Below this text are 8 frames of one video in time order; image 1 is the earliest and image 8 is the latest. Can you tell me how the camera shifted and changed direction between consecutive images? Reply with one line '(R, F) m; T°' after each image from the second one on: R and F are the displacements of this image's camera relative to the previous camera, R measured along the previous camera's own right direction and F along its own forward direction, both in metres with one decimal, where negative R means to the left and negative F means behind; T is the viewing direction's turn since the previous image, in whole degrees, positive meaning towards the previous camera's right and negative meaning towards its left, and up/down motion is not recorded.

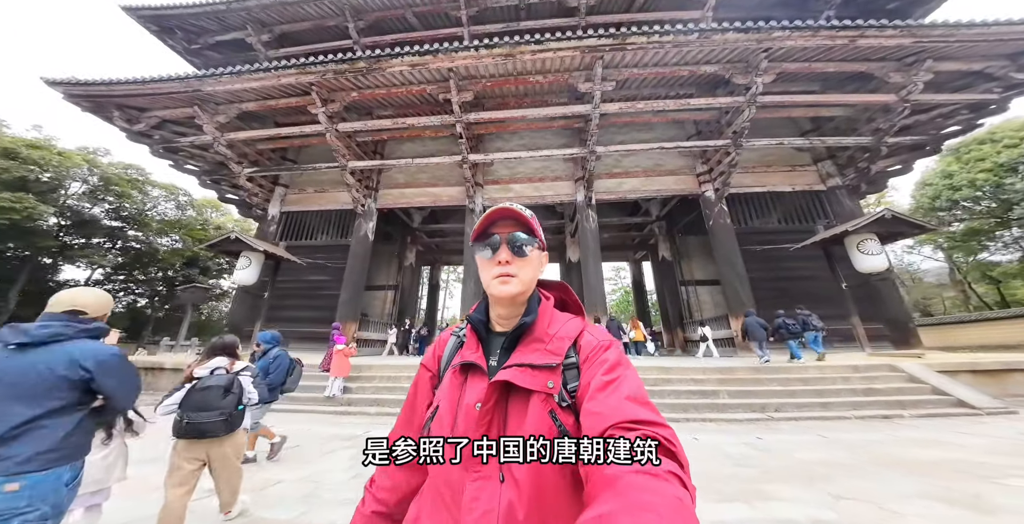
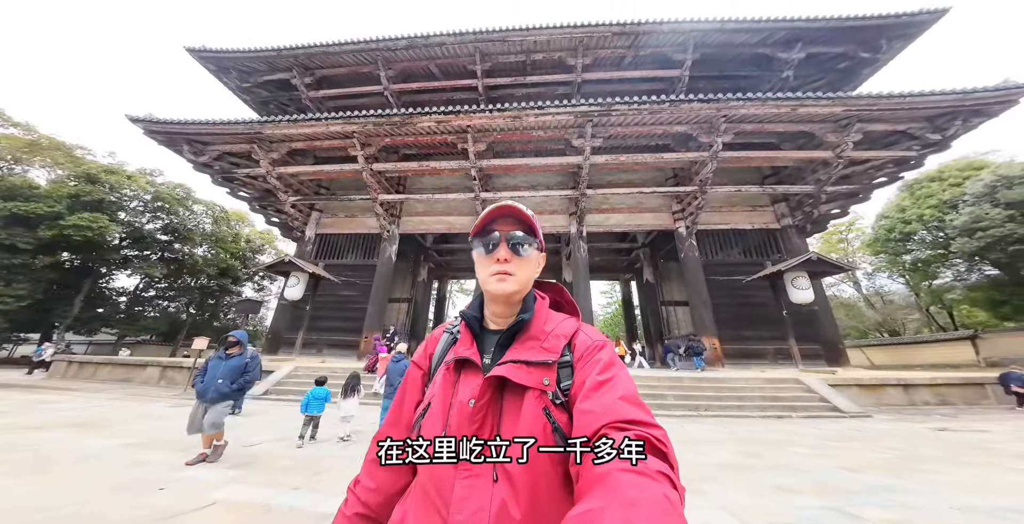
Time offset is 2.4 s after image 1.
(-0.1, -1.5) m; 0°
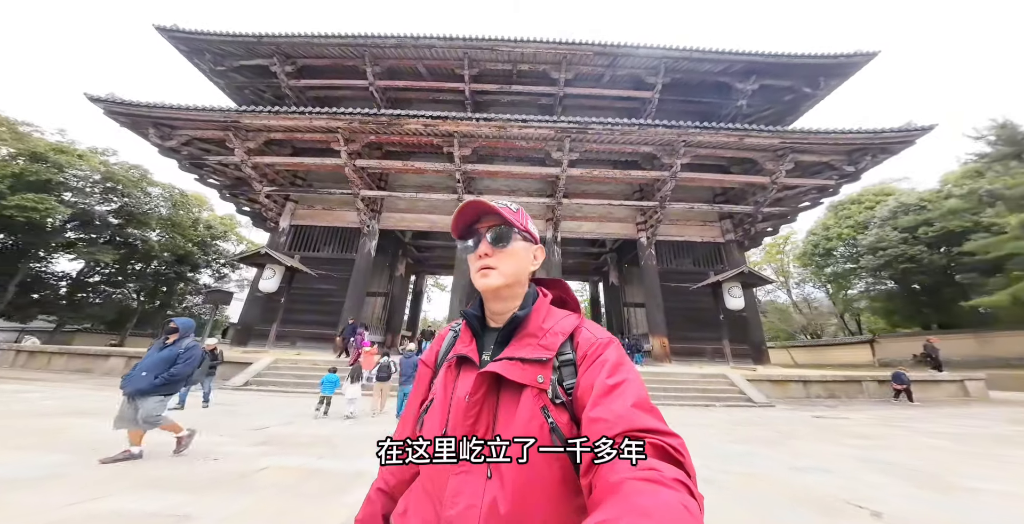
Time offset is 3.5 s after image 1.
(-0.3, -0.6) m; +6°
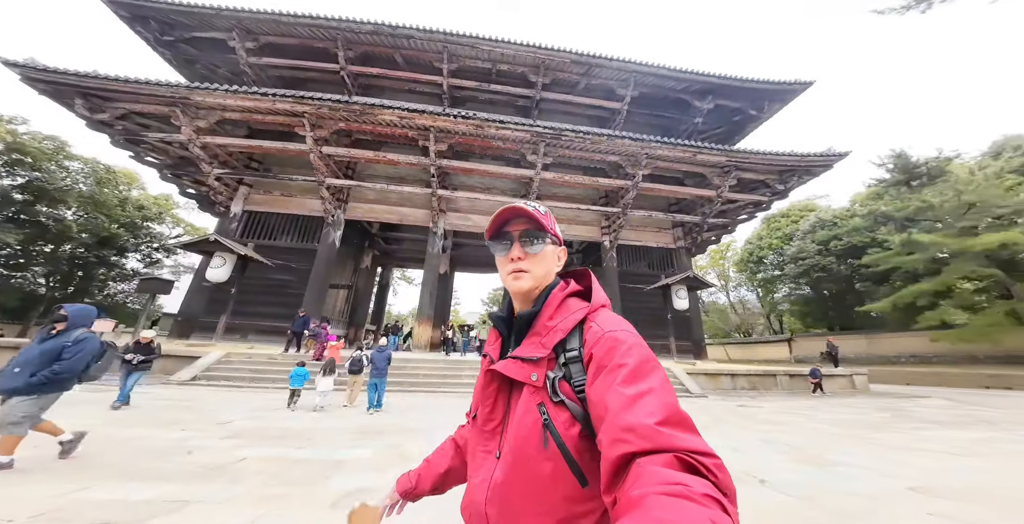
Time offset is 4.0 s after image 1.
(-0.3, -0.3) m; +7°
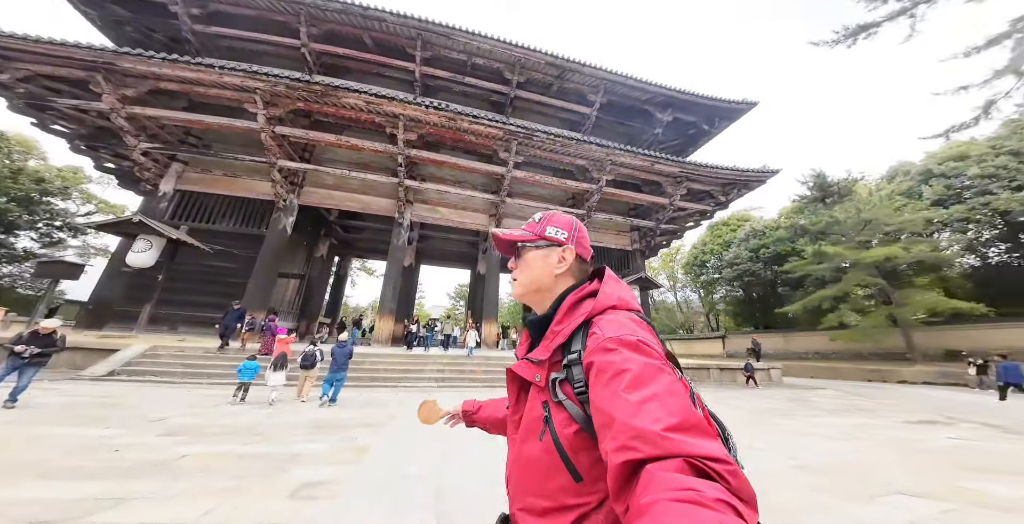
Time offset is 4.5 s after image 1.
(-0.2, 0.0) m; +7°
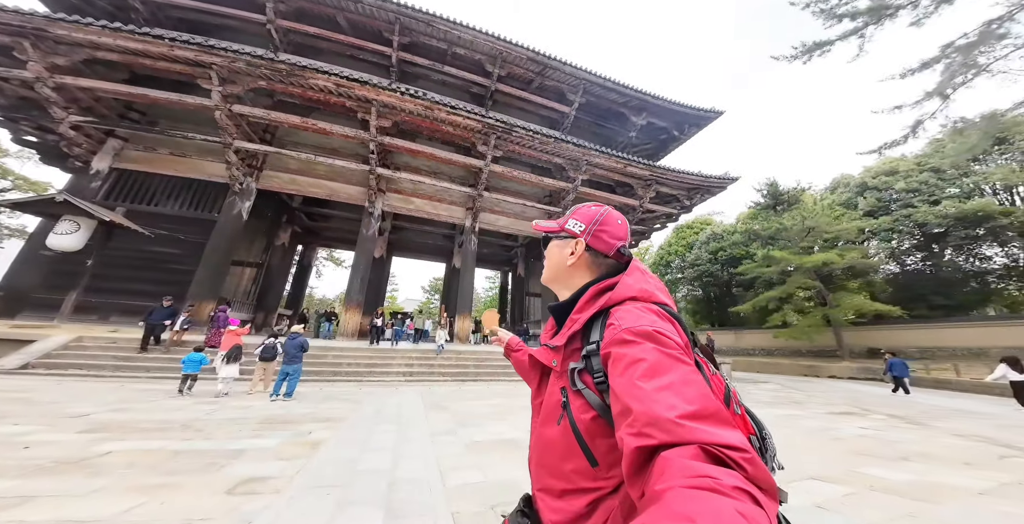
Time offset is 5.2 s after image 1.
(+0.1, -0.1) m; +5°
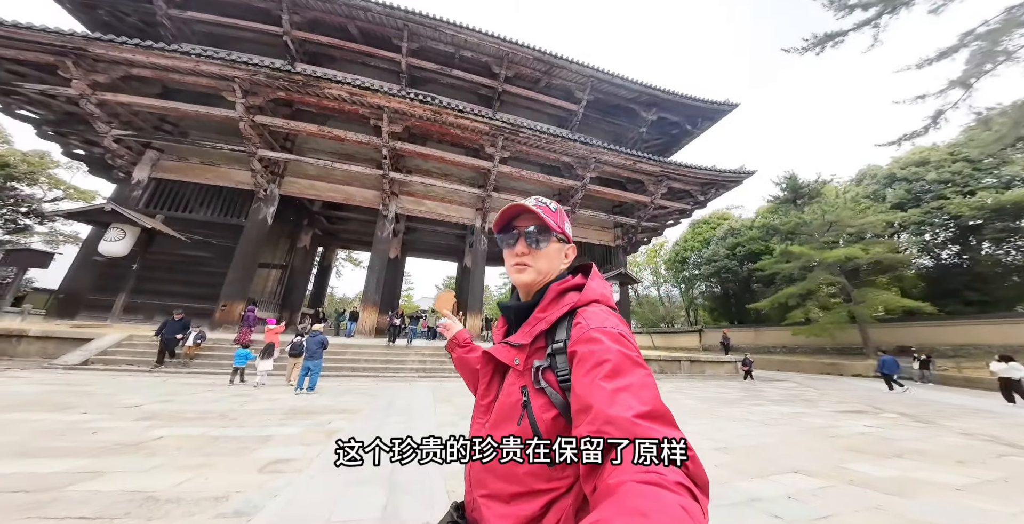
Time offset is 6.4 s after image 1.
(+0.2, -0.2) m; -3°
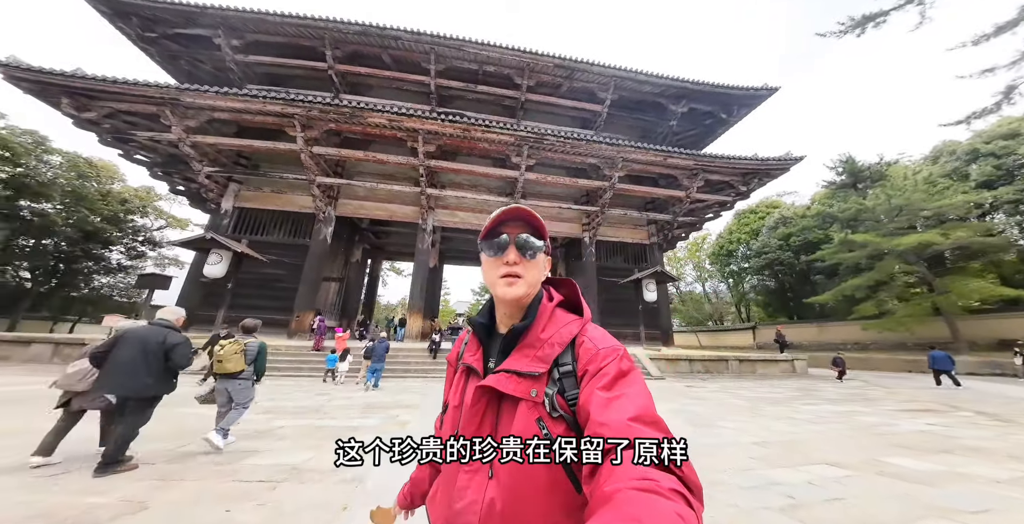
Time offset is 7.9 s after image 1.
(+0.2, -0.4) m; -7°
